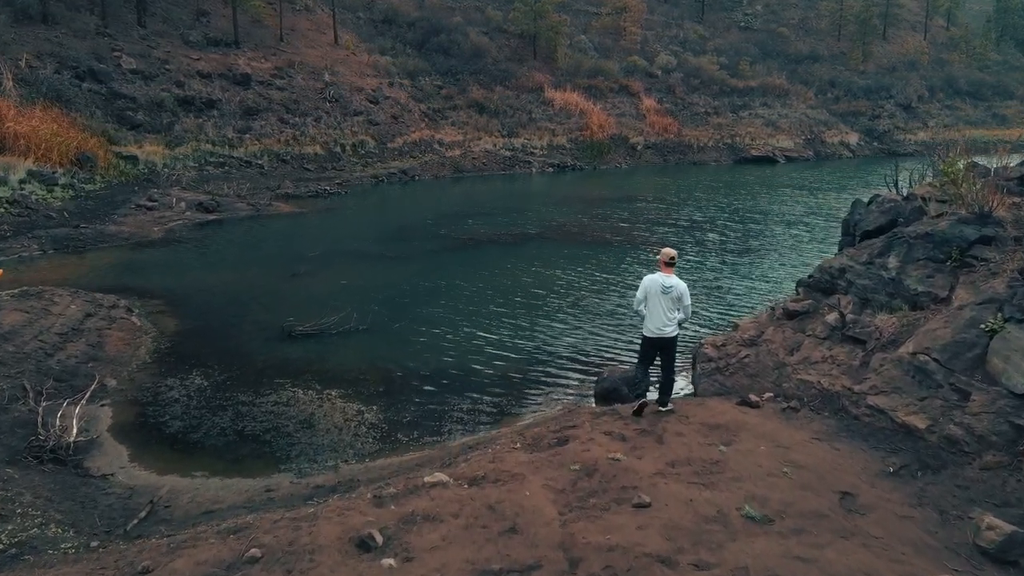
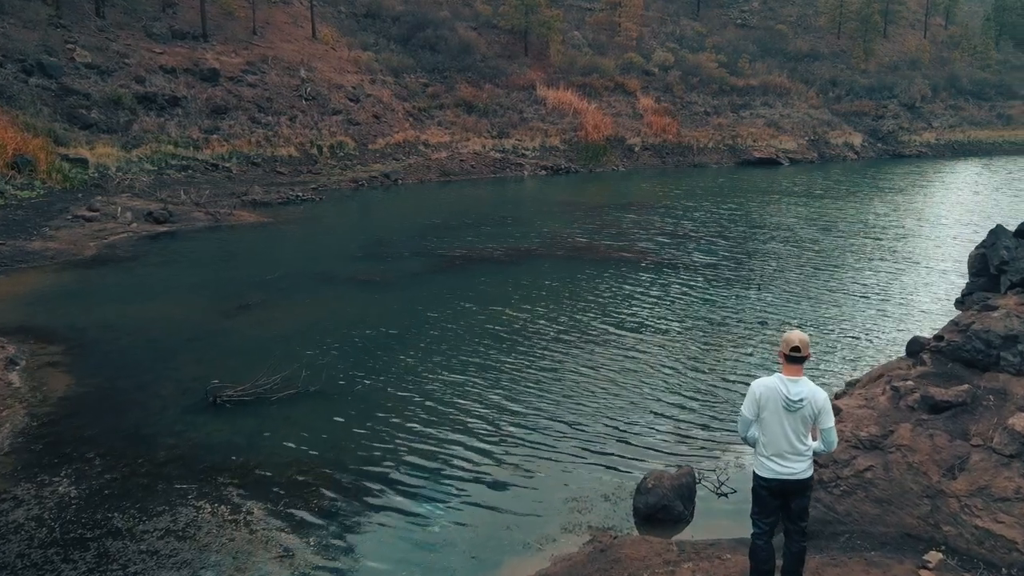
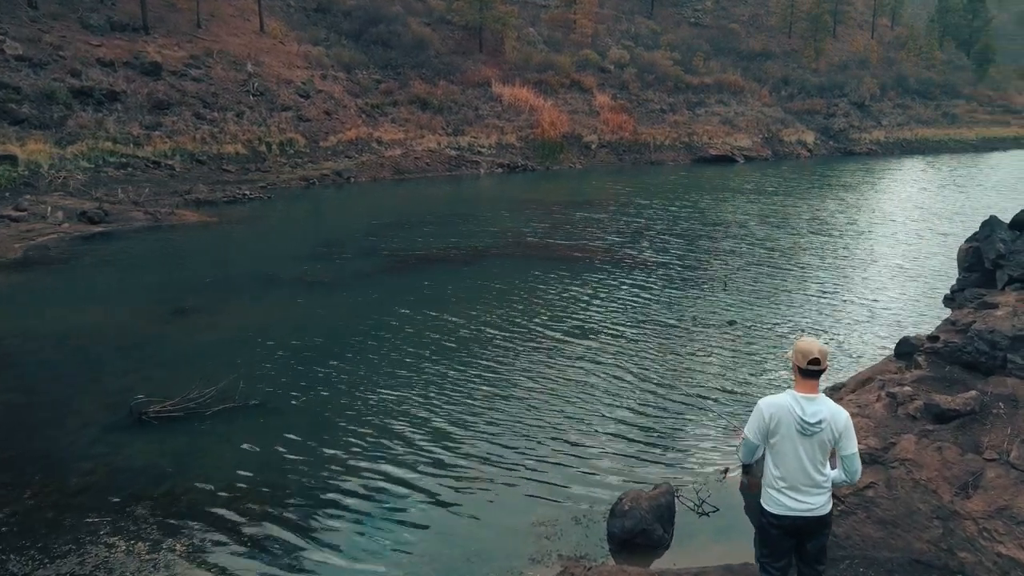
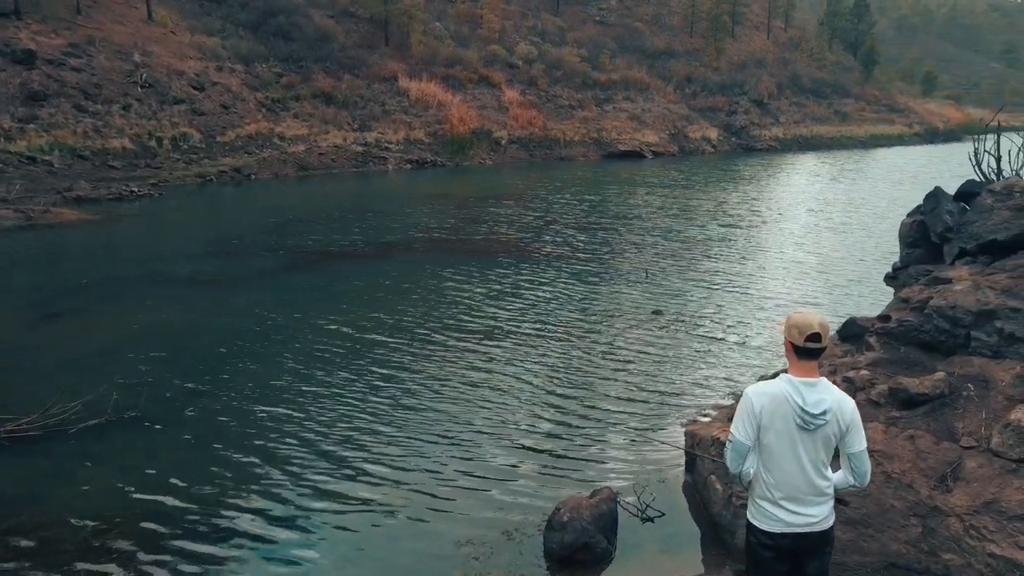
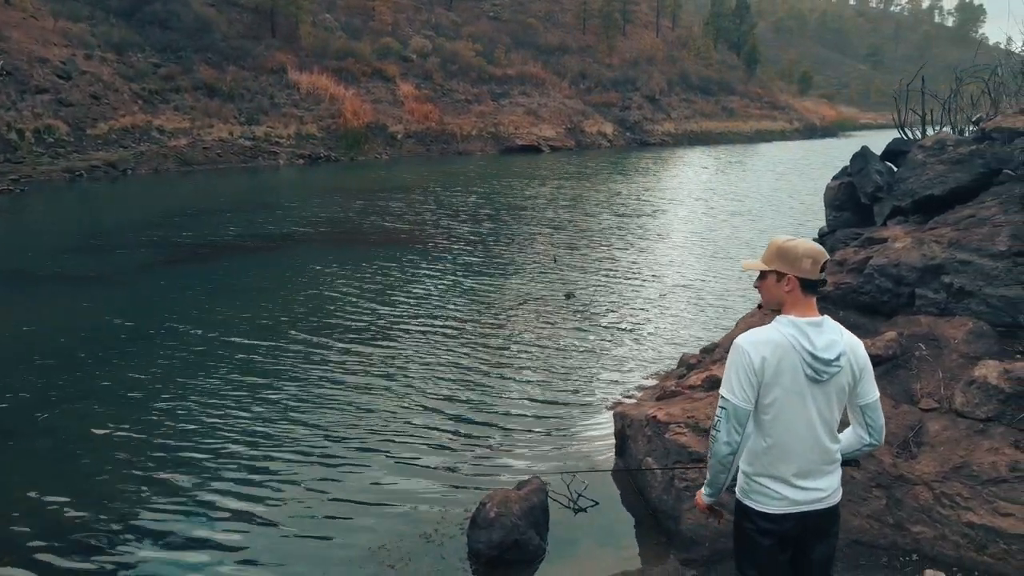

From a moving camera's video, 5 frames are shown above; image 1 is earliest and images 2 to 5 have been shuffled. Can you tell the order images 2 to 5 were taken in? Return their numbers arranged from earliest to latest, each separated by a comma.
2, 3, 4, 5
